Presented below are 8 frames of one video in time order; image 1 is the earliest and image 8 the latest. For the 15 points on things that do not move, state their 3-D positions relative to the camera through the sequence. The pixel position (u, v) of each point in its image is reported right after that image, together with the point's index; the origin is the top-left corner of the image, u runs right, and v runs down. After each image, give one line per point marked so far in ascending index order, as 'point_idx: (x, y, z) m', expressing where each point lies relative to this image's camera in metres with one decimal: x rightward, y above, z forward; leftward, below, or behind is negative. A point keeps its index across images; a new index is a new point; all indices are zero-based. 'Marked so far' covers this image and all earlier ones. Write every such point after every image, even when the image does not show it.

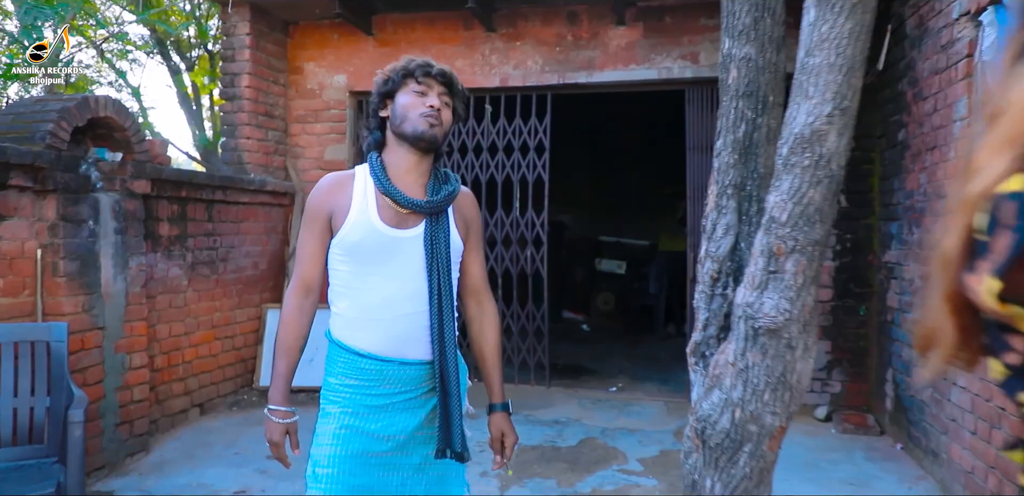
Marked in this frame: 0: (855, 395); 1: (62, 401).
0: (+2.0, -0.9, +4.2) m
1: (-1.6, -0.5, +2.6) m
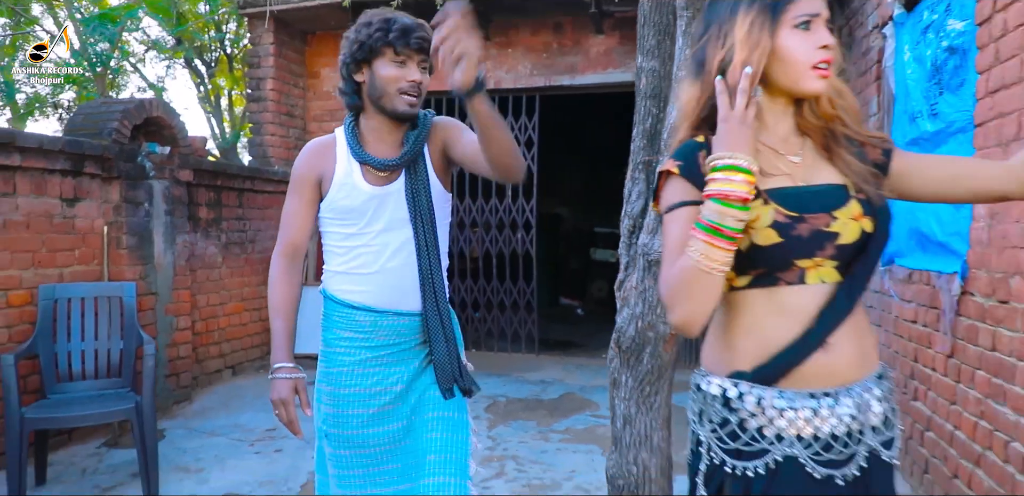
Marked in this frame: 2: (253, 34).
0: (+2.0, -0.7, +4.8) m
1: (-1.7, -0.4, +3.2) m
2: (-1.9, +1.6, +5.3) m
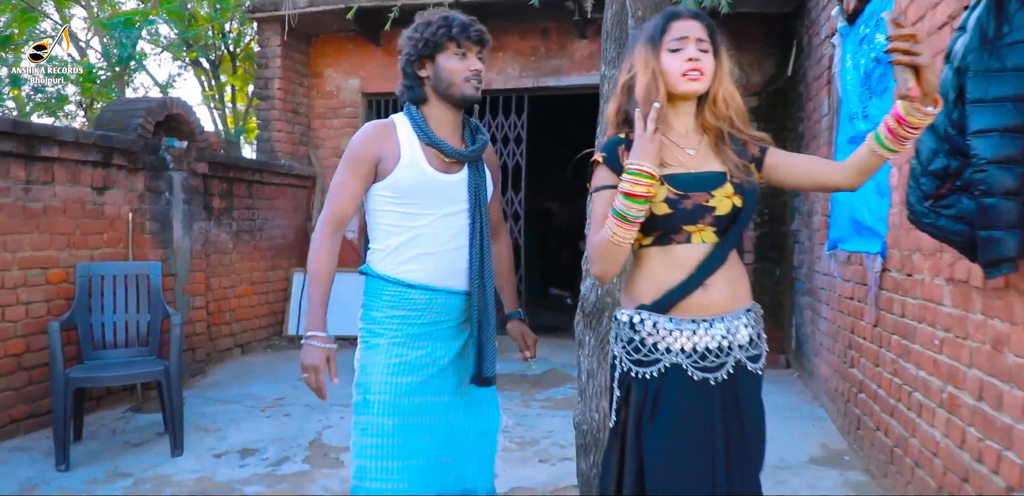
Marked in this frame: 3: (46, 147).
0: (+1.9, -0.7, +5.2) m
1: (-1.8, -0.3, +3.6) m
2: (-2.0, +1.7, +5.7) m
3: (-2.2, +0.5, +3.4) m
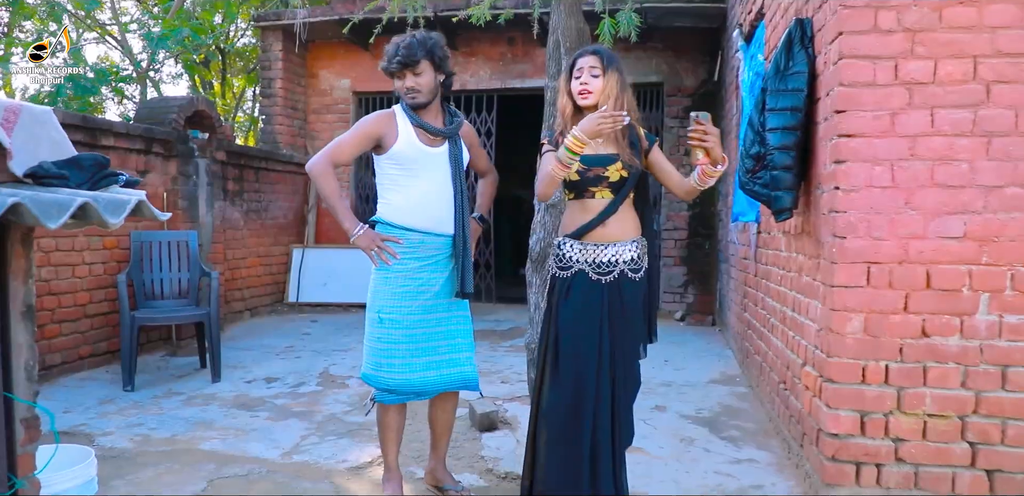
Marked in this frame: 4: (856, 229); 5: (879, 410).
0: (+1.6, -0.5, +6.1) m
1: (-1.9, -0.2, +4.4) m
2: (-2.2, +1.9, +6.5) m
3: (-2.4, +0.7, +4.3) m
4: (+1.1, +0.1, +2.4) m
5: (+1.2, -0.5, +2.4) m
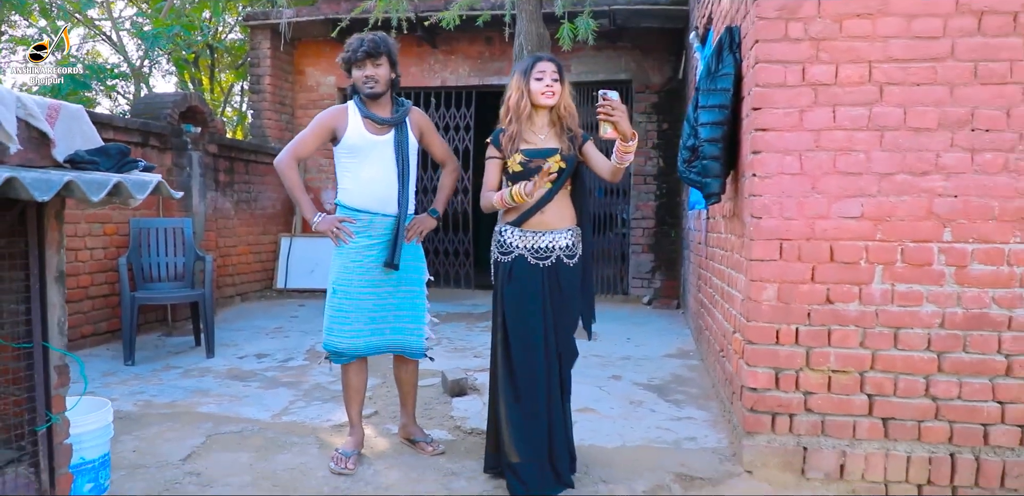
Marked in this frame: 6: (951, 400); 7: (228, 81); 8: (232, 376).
0: (+1.4, -0.4, +6.5) m
1: (-2.1, -0.1, +4.8) m
2: (-2.5, +2.0, +6.8) m
3: (-2.6, +0.7, +4.6) m
4: (+1.0, +0.1, +2.7) m
5: (+1.1, -0.5, +2.8) m
6: (+1.6, -0.6, +2.7) m
7: (-4.4, +2.6, +11.1) m
8: (-1.6, -0.7, +4.1) m
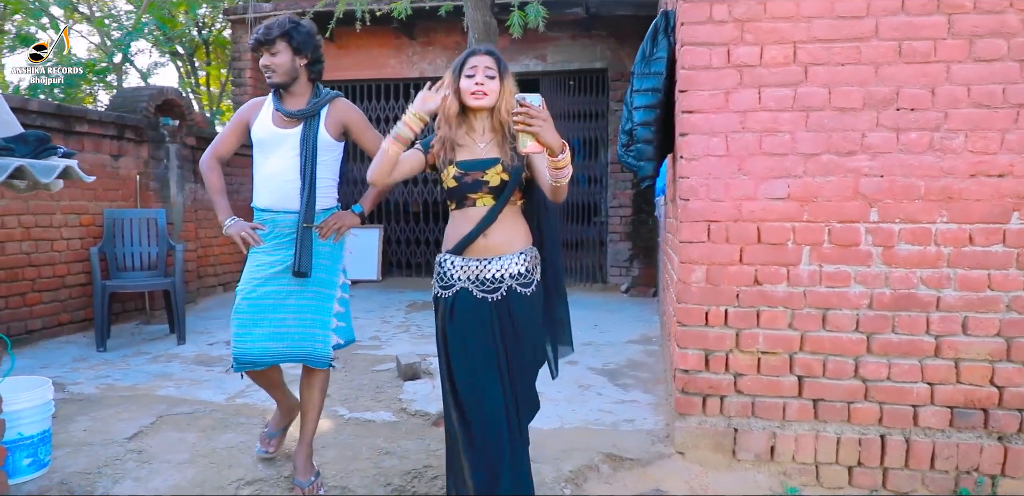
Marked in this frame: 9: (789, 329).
0: (+1.3, -0.3, +6.5) m
1: (-2.3, 0.0, +4.9) m
2: (-2.6, +2.0, +6.9) m
3: (-2.8, +0.8, +4.7) m
4: (+0.7, +0.2, +2.7) m
5: (+0.8, -0.4, +2.8) m
6: (+1.4, -0.5, +2.7) m
7: (-4.4, +2.7, +11.2) m
8: (-1.8, -0.7, +4.2) m
9: (+1.0, -0.3, +2.7) m
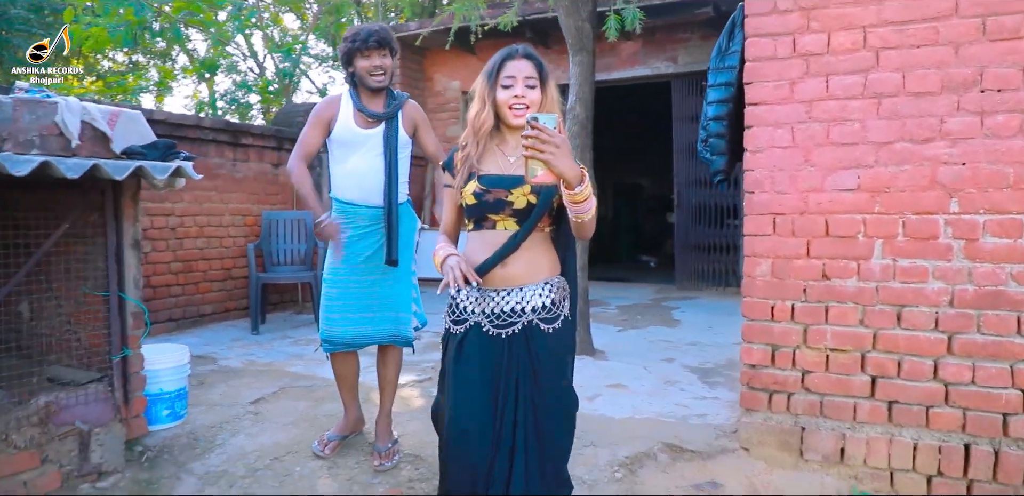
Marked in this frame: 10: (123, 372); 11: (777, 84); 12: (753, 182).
0: (+2.4, -0.3, +6.2) m
1: (-1.5, 0.0, +5.5) m
2: (-1.3, +2.0, +7.6) m
3: (-2.0, +0.8, +5.4) m
4: (+0.9, +0.2, +2.7) m
5: (+1.0, -0.4, +2.7) m
6: (+1.6, -0.5, +2.5) m
7: (-2.0, +2.6, +12.2) m
8: (-1.2, -0.6, +4.7) m
9: (+1.3, -0.3, +2.6) m
10: (-1.5, -0.5, +2.8) m
11: (+1.0, +0.6, +2.7) m
12: (+0.9, +0.3, +2.7) m
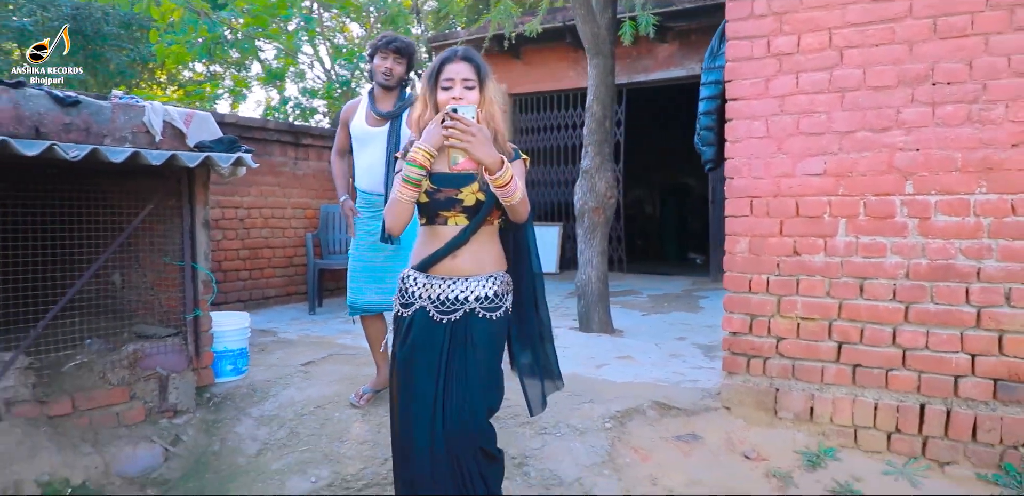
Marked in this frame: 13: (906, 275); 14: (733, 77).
0: (+2.7, -0.2, +6.4) m
1: (-1.2, +0.1, +6.0) m
2: (-0.8, +2.1, +8.1) m
3: (-1.7, +0.9, +6.0) m
4: (+1.0, +0.3, +3.0) m
5: (+1.1, -0.3, +3.0) m
6: (+1.6, -0.4, +2.7) m
7: (-1.1, +2.7, +12.7) m
8: (-1.0, -0.6, +5.2) m
9: (+1.3, -0.2, +2.9) m
10: (-1.5, -0.4, +3.3) m
11: (+1.0, +0.7, +3.0) m
12: (+0.9, +0.3, +3.1) m
13: (+1.5, -0.1, +2.8) m
14: (+0.9, +0.7, +3.1) m
